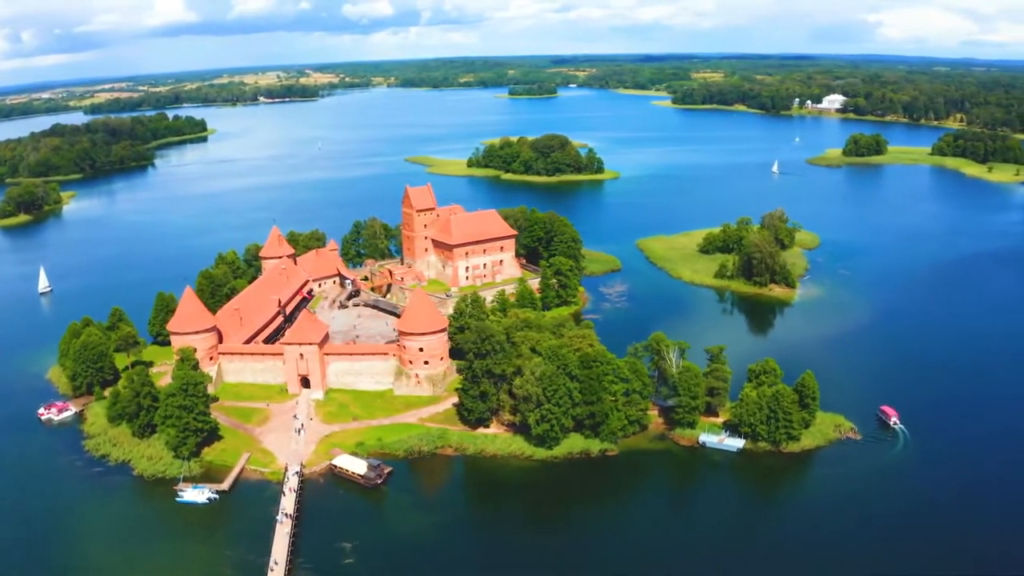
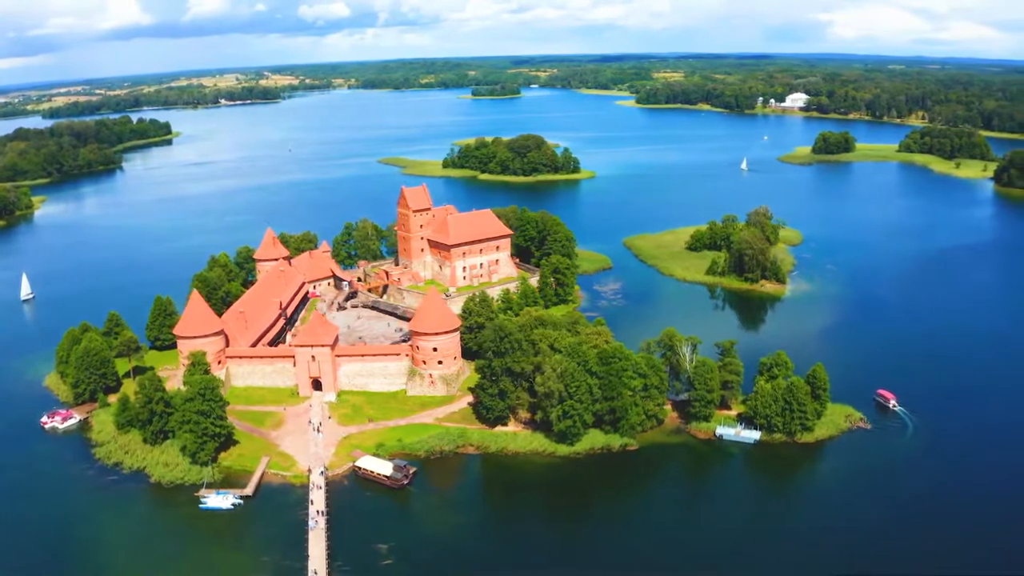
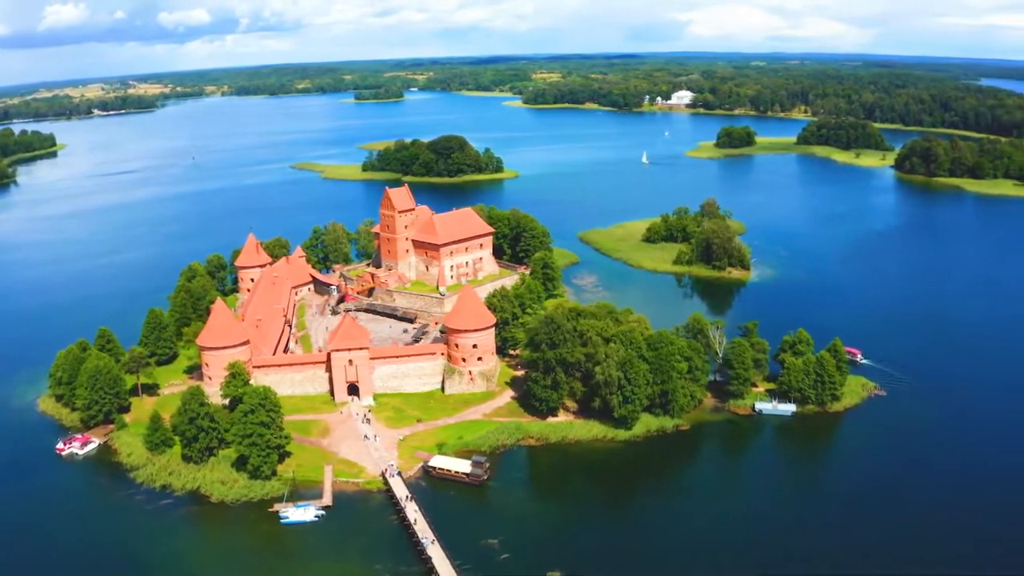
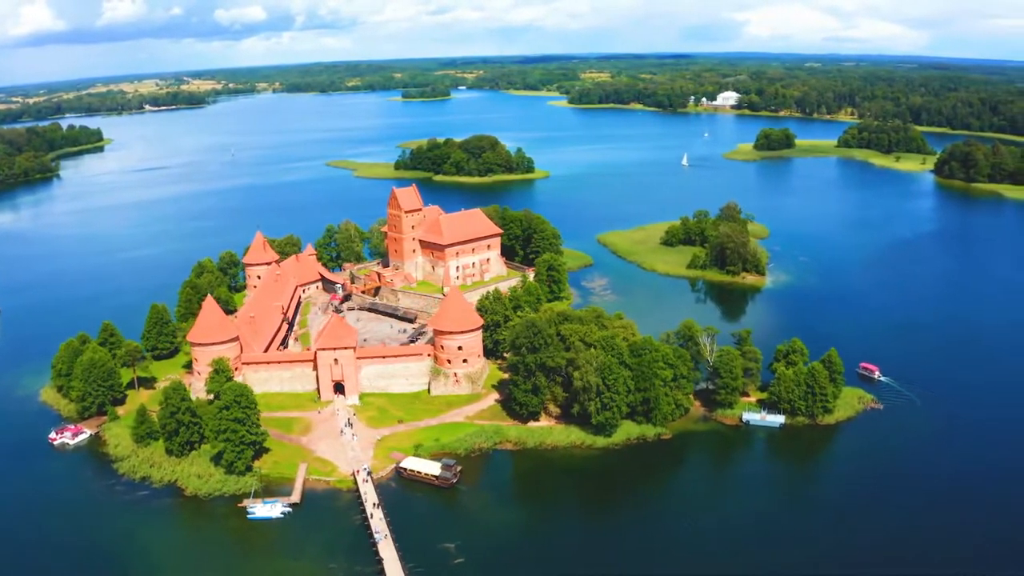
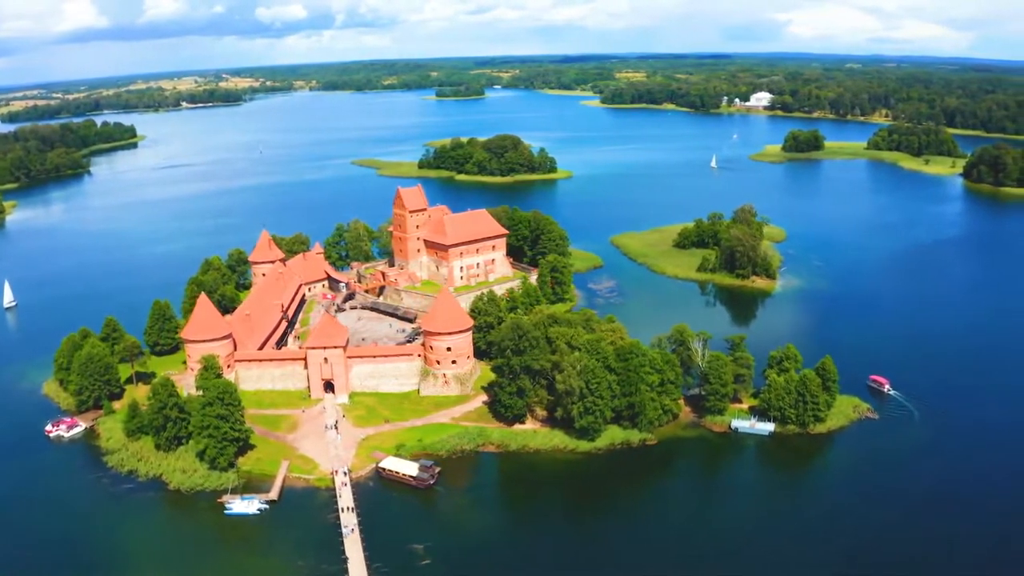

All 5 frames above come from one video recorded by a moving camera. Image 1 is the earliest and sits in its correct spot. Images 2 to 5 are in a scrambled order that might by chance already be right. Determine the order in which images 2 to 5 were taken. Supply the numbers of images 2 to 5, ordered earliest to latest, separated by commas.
2, 5, 4, 3
